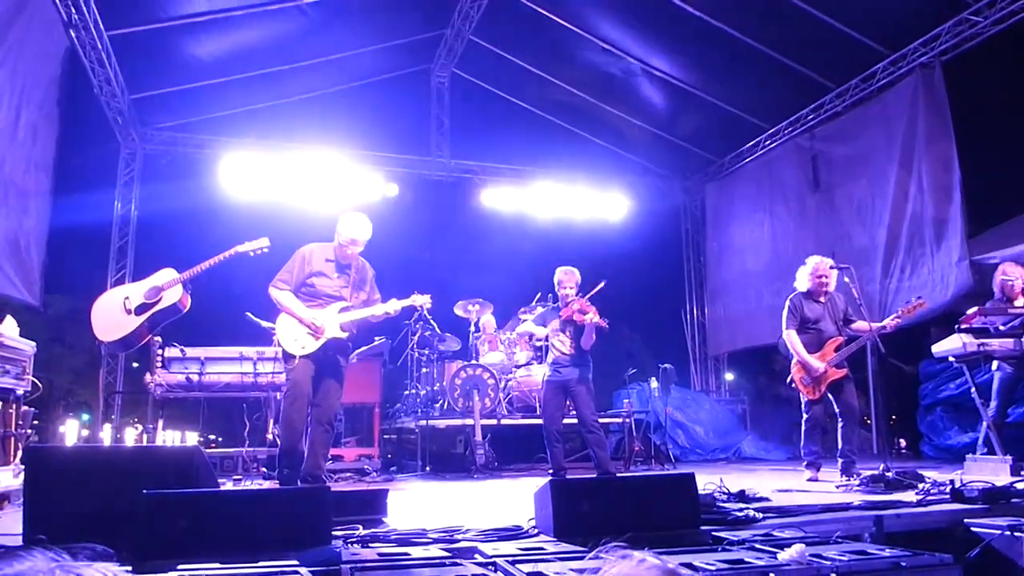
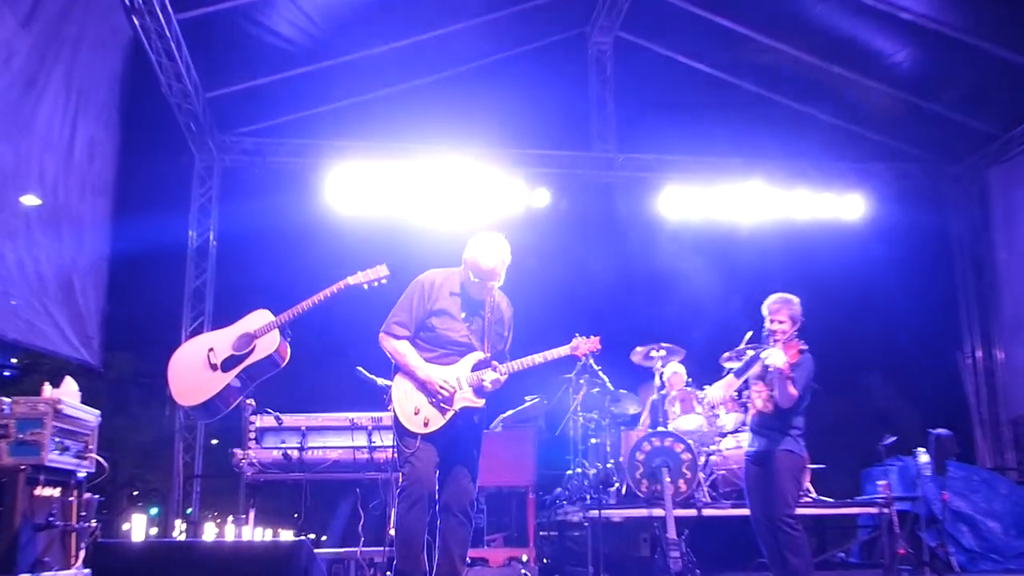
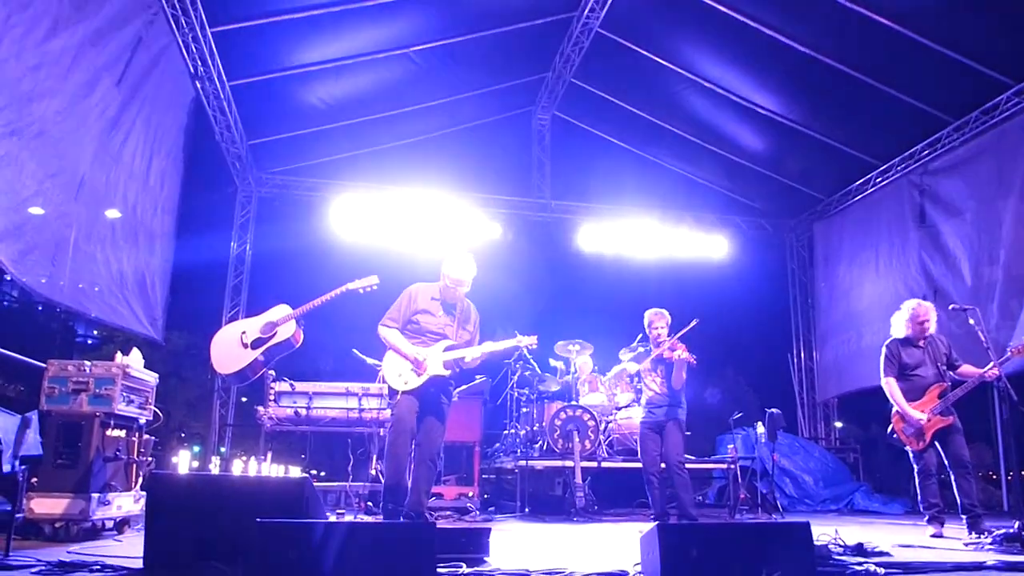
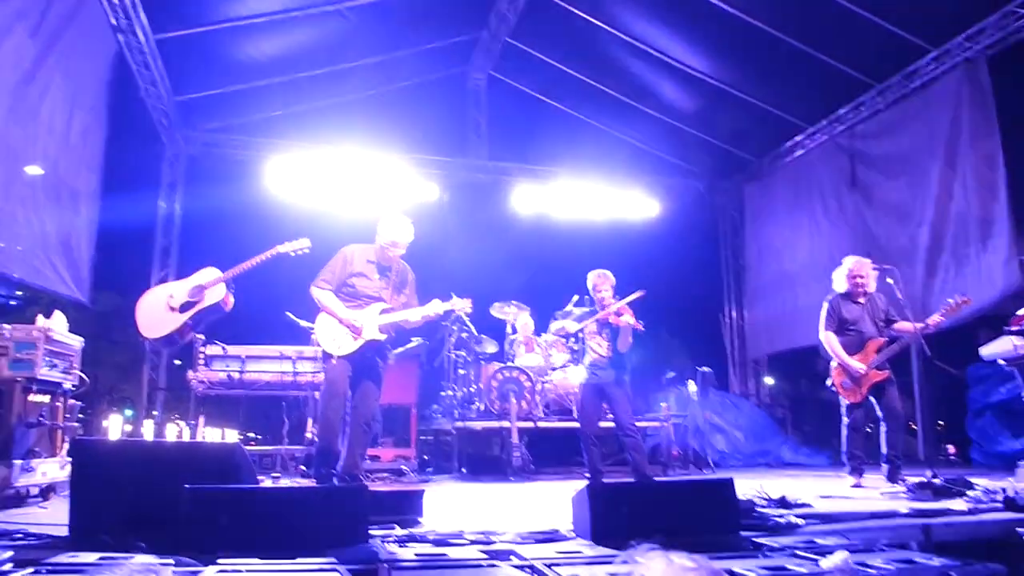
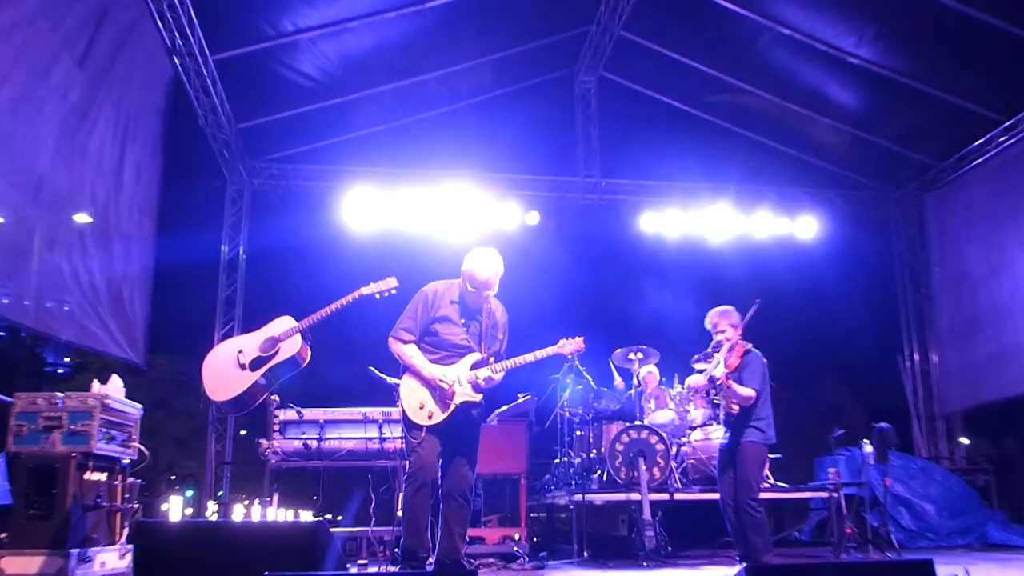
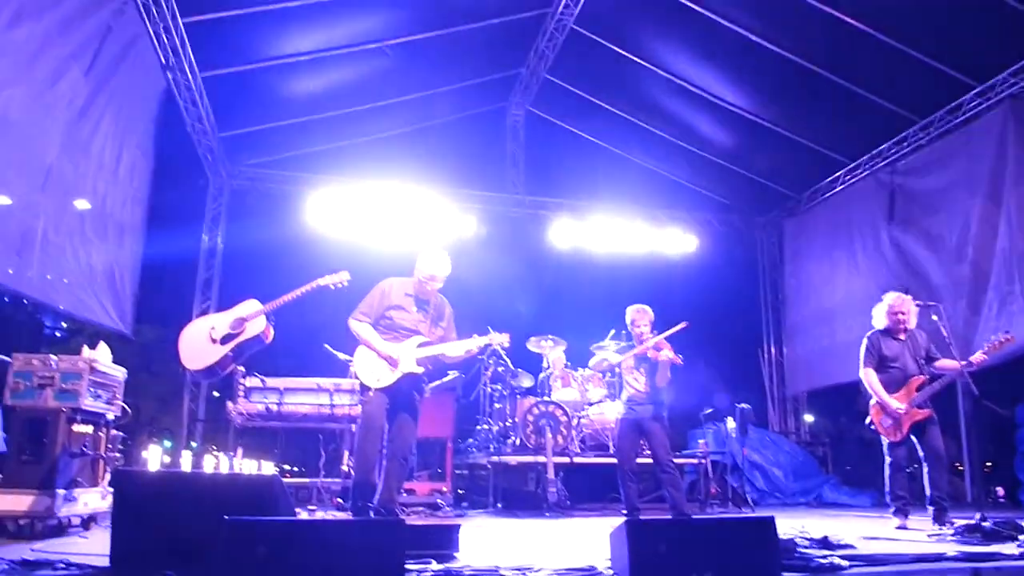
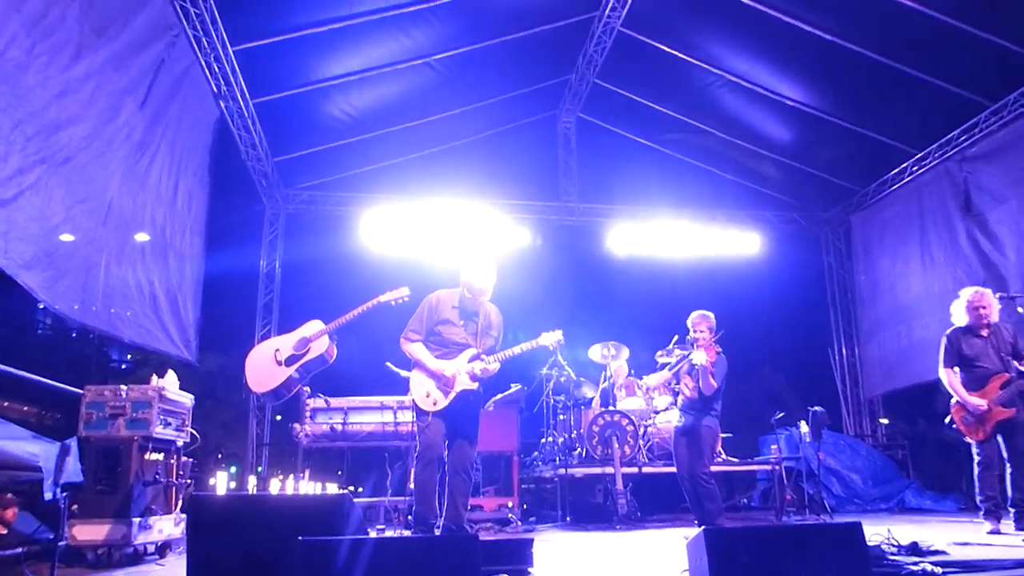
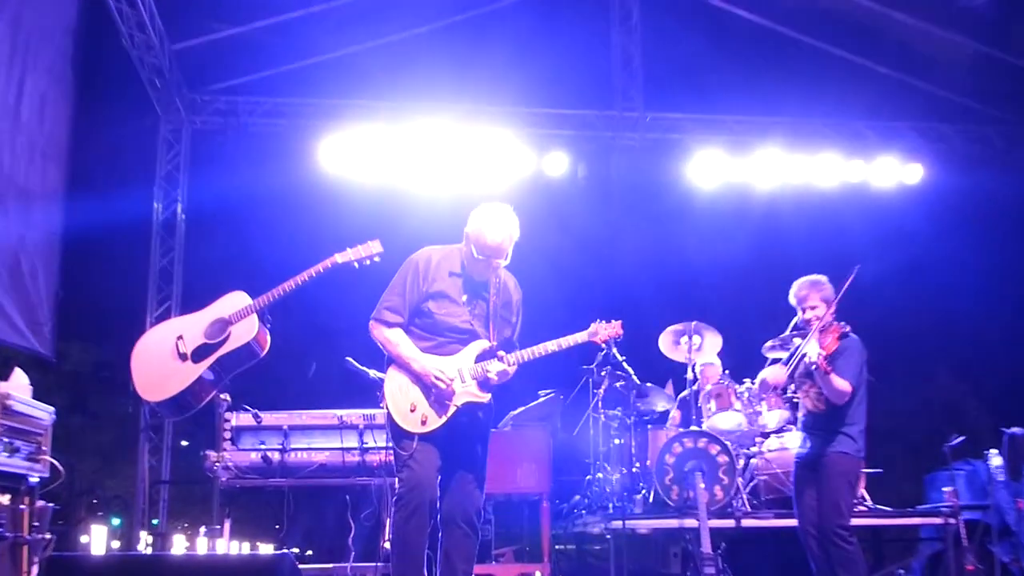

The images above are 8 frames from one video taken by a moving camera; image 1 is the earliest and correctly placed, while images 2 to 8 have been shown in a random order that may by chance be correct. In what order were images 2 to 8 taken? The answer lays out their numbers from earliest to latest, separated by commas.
4, 6, 3, 7, 5, 2, 8
